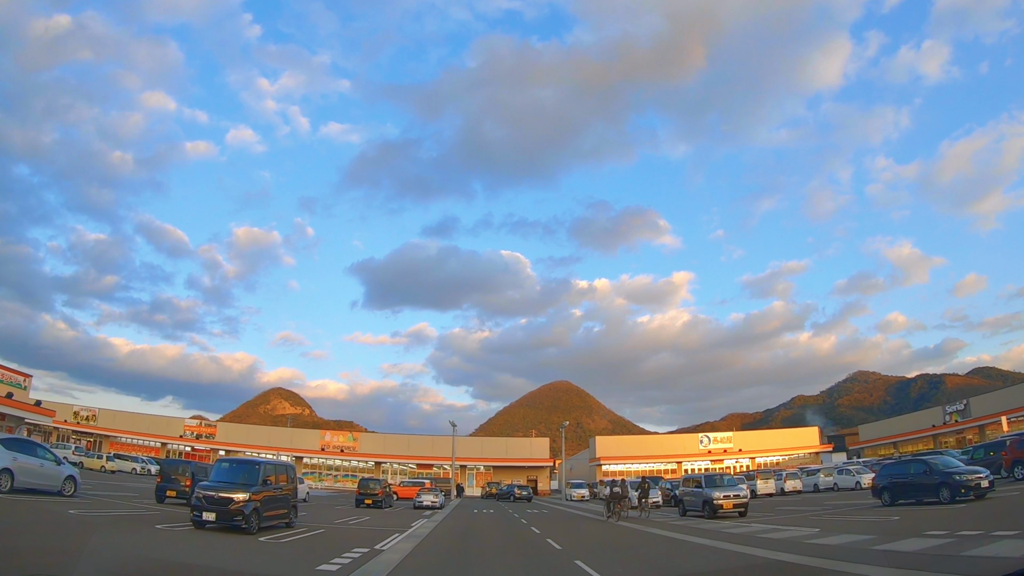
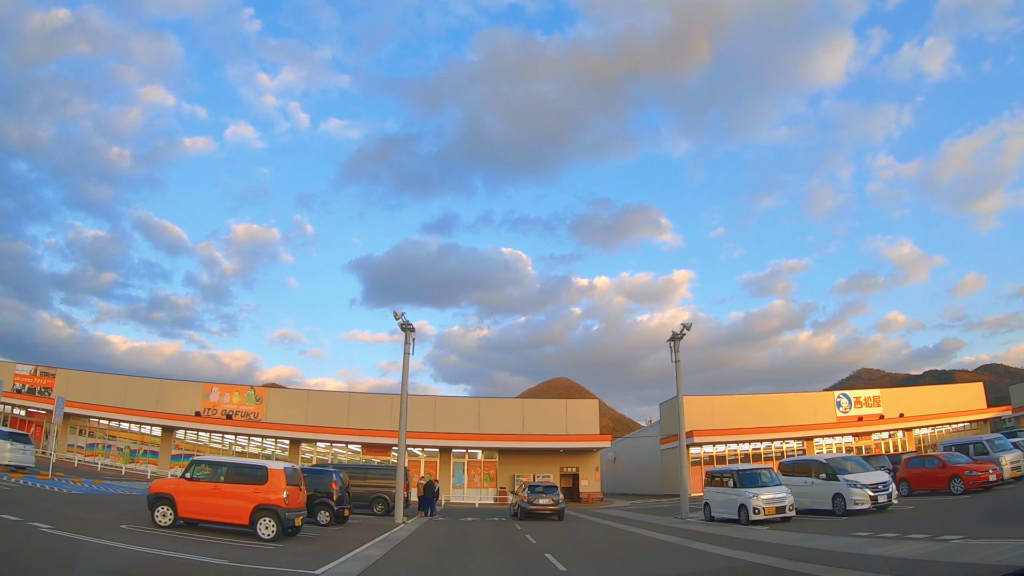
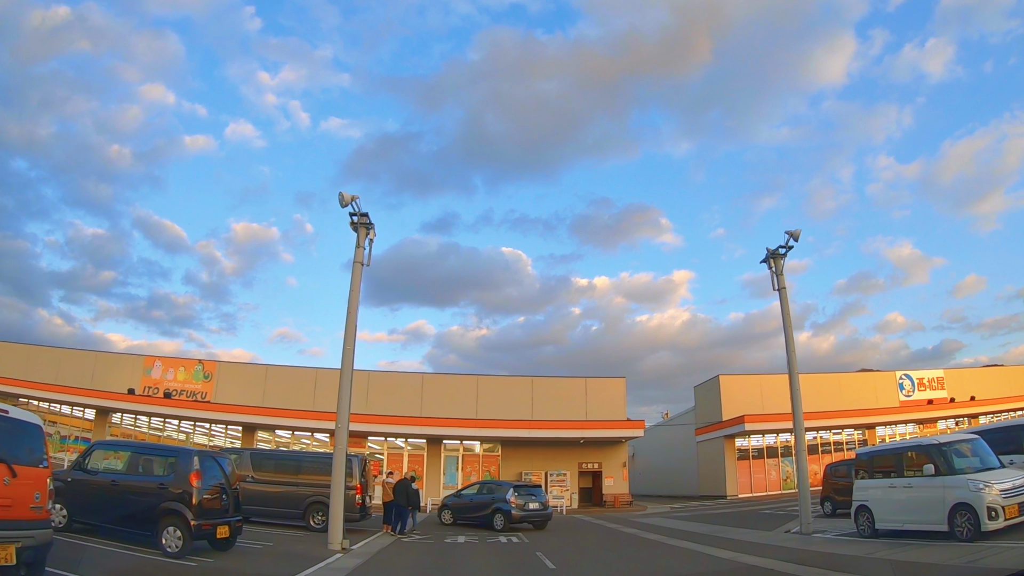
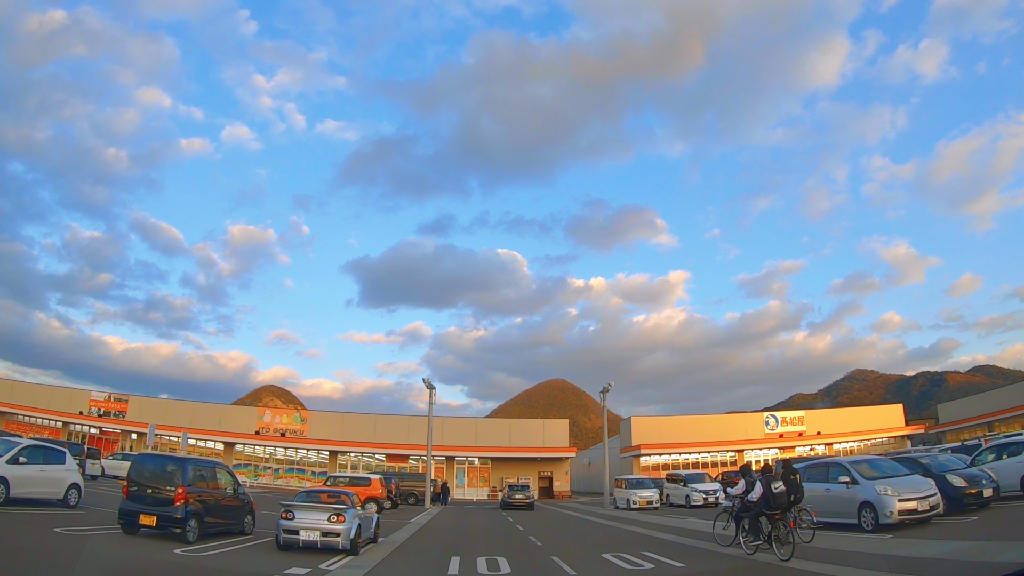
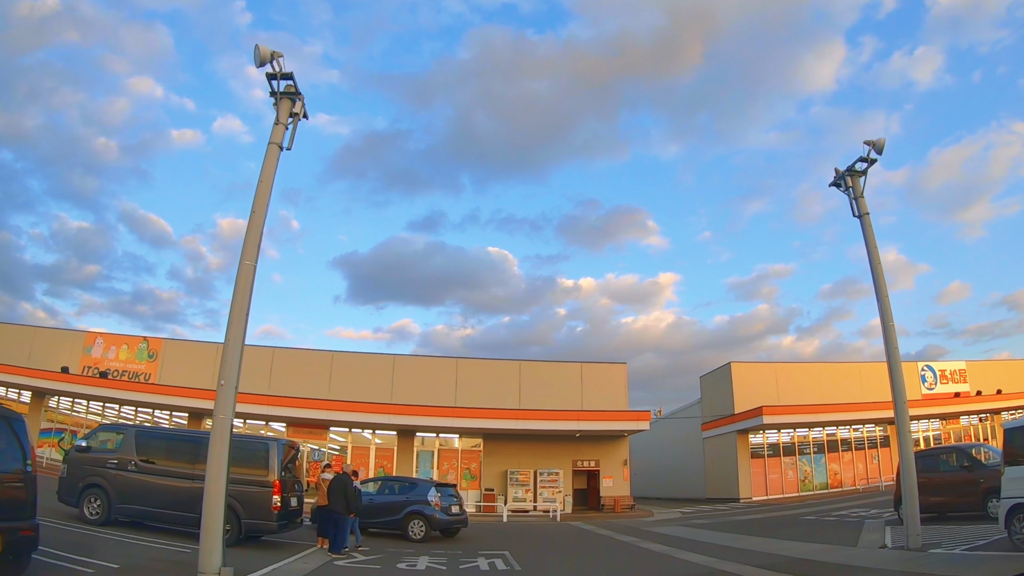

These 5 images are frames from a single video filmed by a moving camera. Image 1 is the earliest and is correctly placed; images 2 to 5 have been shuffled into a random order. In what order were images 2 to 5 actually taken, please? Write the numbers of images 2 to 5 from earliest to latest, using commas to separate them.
4, 2, 3, 5
